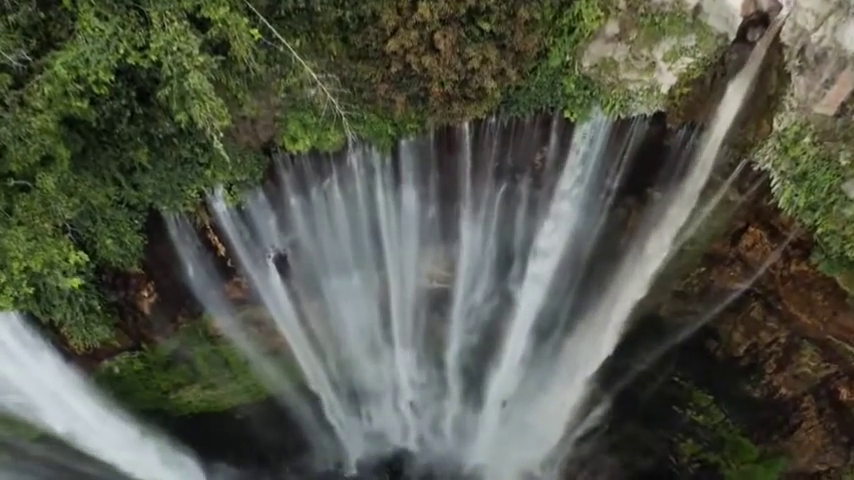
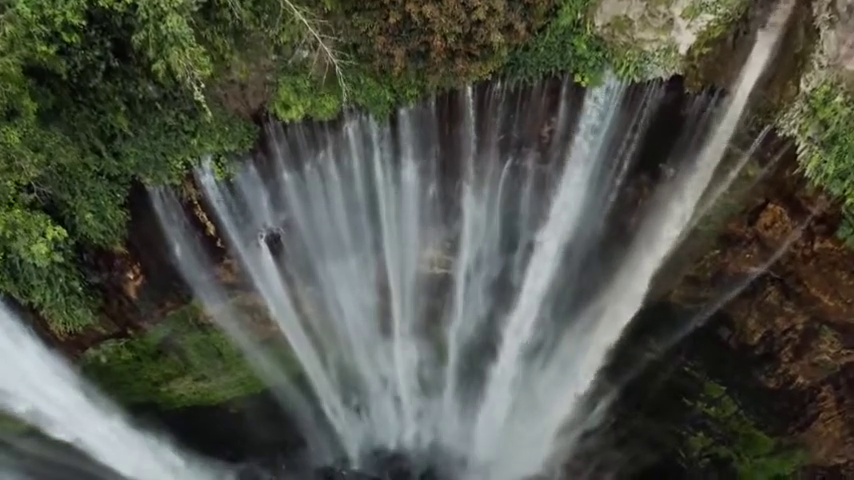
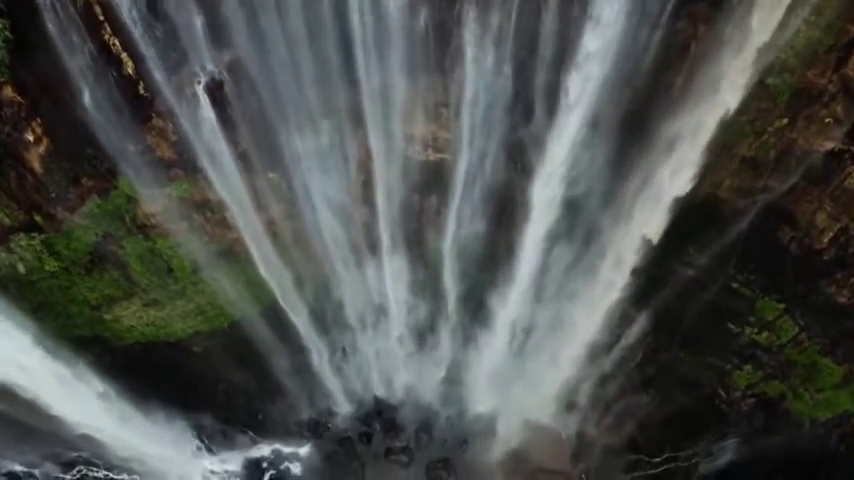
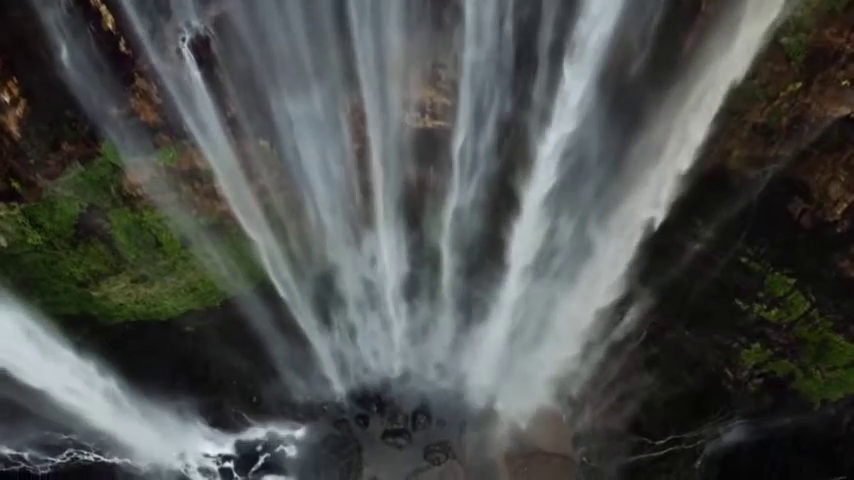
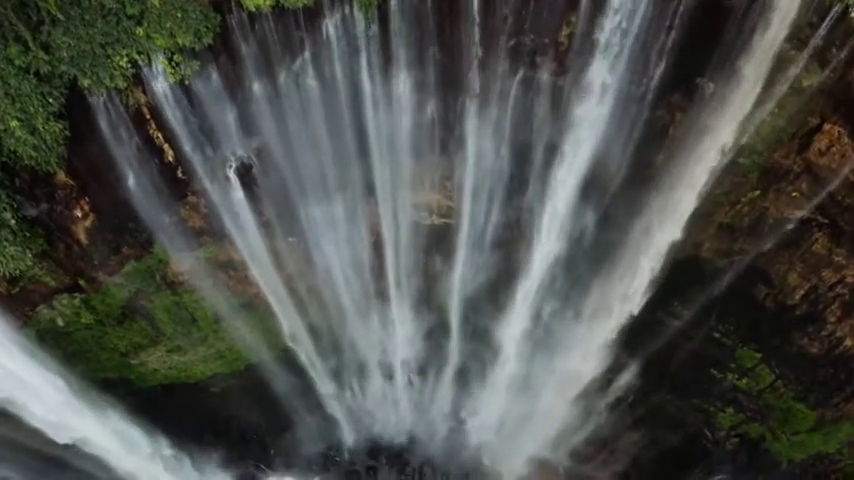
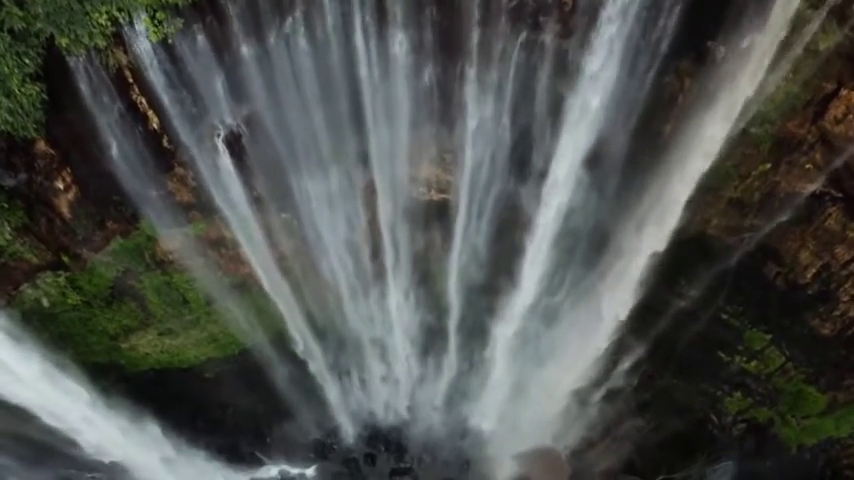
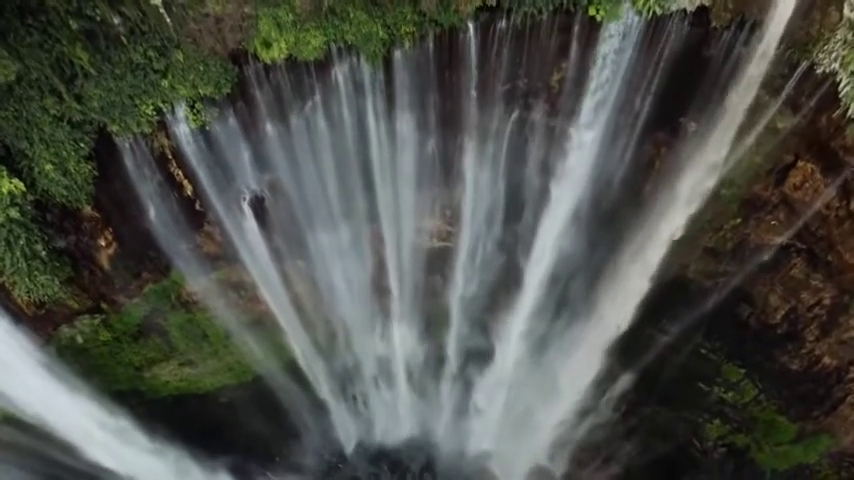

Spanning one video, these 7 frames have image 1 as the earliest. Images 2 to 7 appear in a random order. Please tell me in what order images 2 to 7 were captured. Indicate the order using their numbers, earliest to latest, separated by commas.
2, 7, 5, 6, 3, 4
